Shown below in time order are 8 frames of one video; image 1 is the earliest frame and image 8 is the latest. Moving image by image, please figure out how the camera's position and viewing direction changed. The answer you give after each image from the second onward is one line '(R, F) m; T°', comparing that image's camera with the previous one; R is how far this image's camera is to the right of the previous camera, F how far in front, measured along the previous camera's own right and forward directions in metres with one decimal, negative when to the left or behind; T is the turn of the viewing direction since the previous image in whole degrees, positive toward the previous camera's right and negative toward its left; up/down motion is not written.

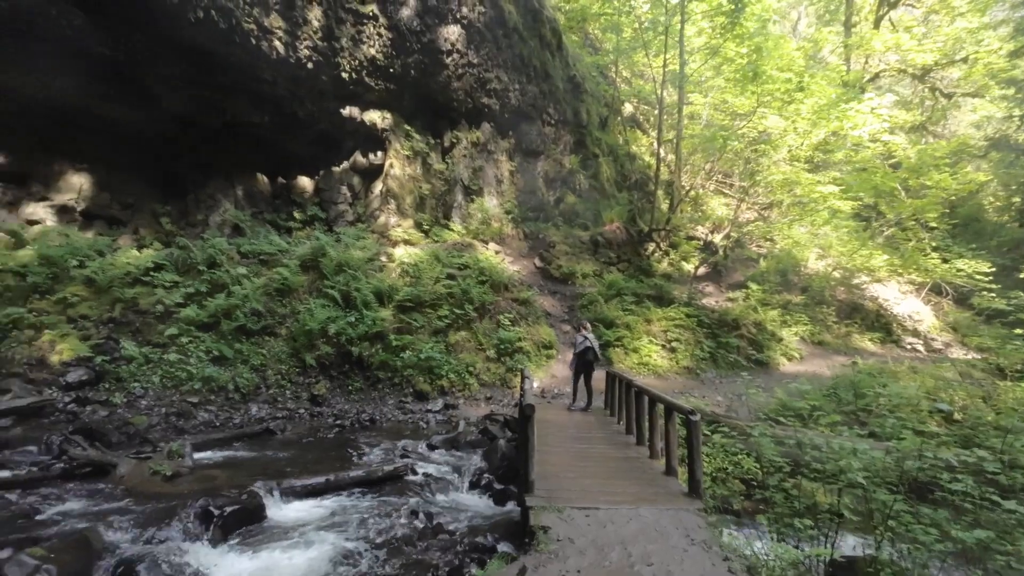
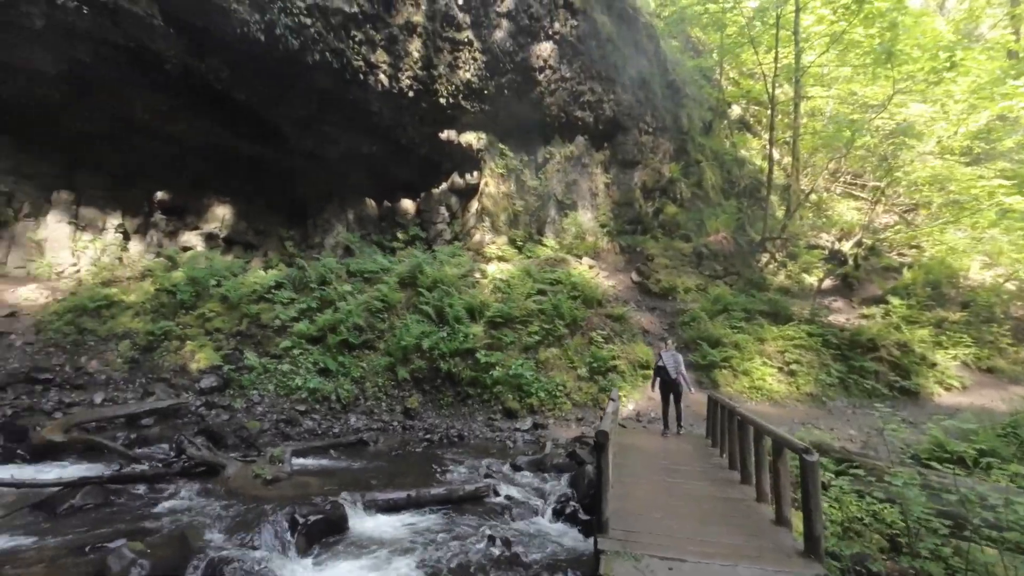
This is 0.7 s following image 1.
(+0.2, +0.3) m; -12°
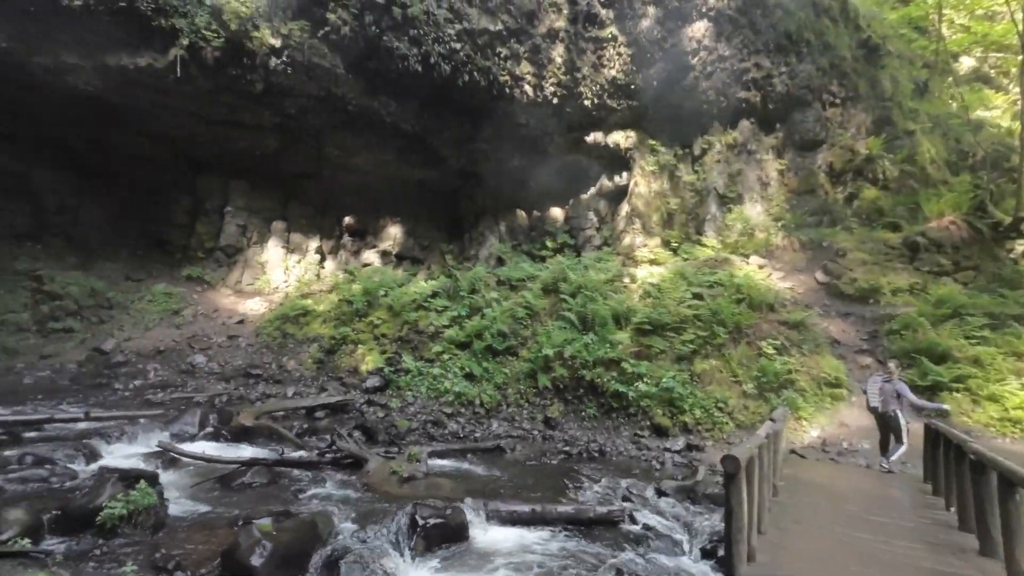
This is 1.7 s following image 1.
(+0.3, +0.5) m; -19°
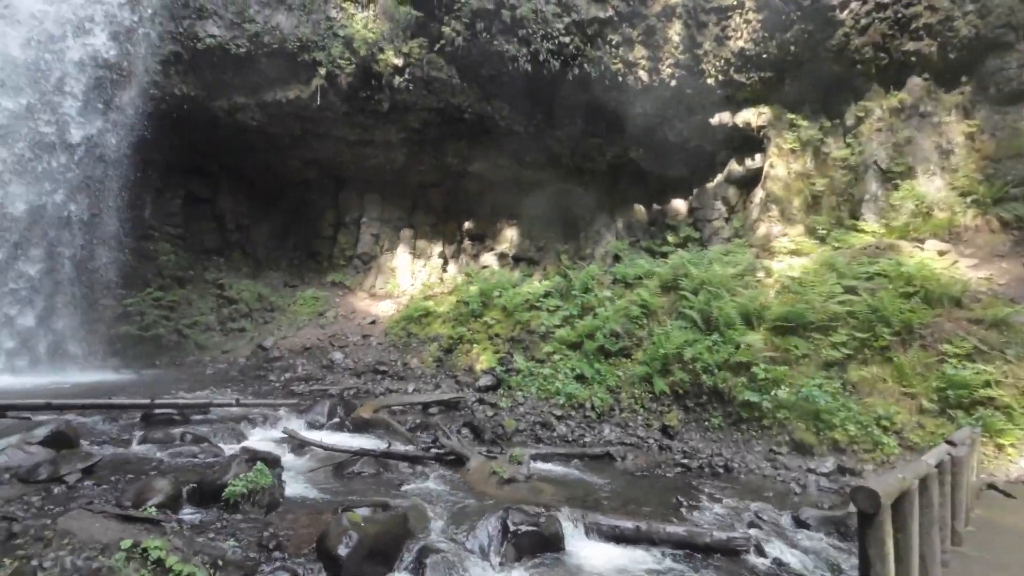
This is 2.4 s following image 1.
(+0.3, +0.4) m; -15°
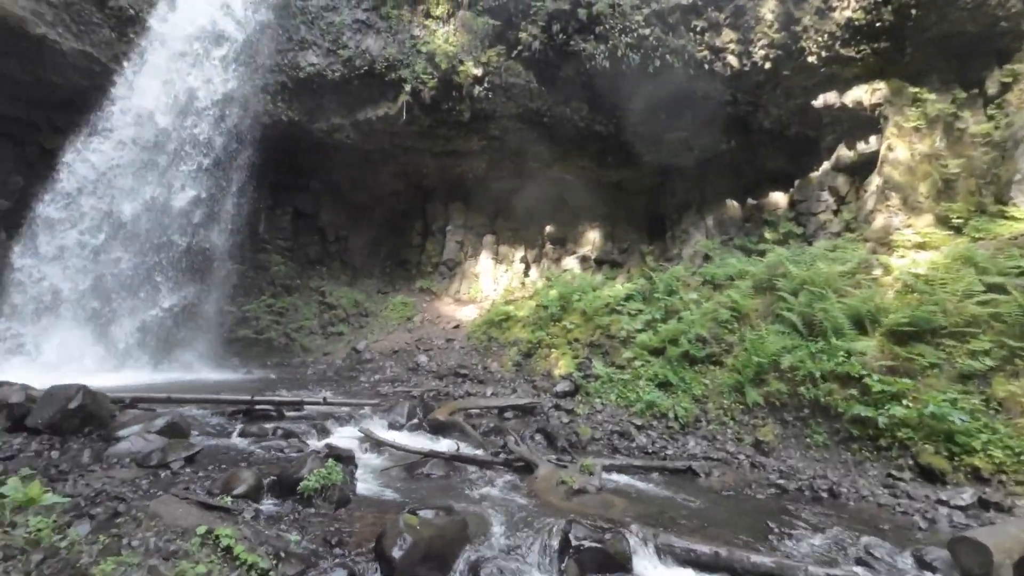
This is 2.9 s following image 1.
(+0.3, +0.2) m; -11°
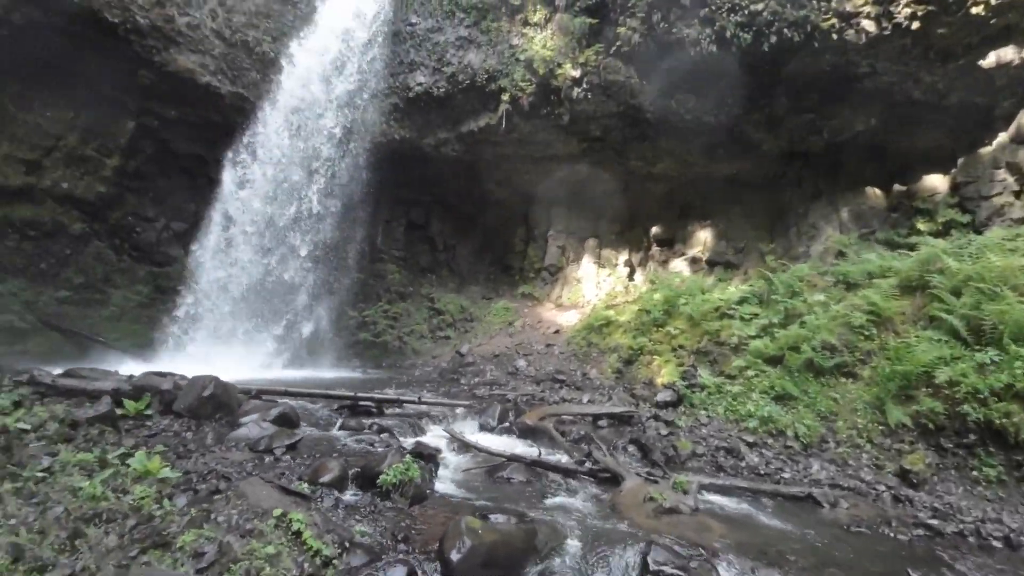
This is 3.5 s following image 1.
(+0.3, +0.3) m; -13°
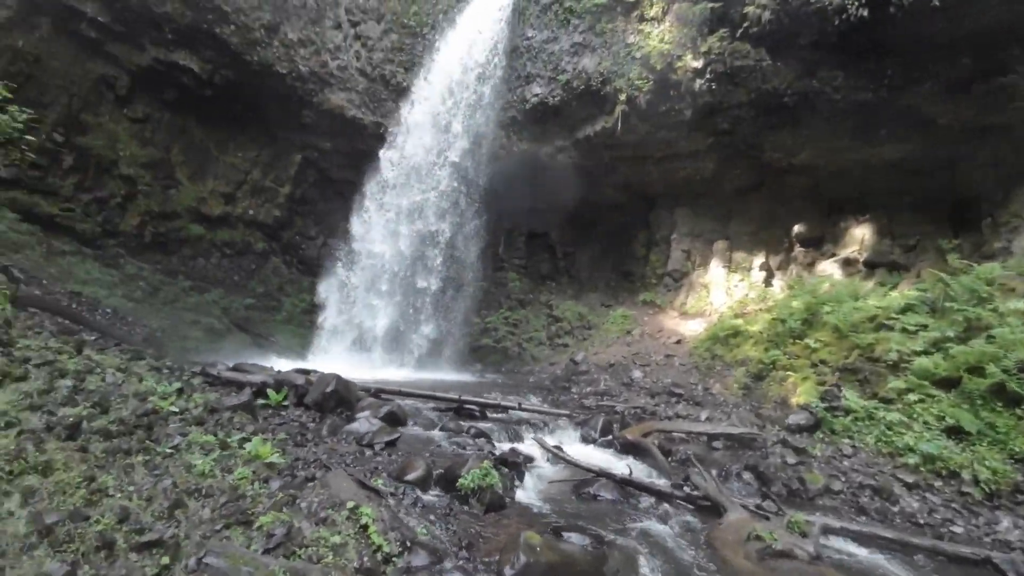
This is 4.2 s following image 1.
(+0.5, +0.2) m; -16°
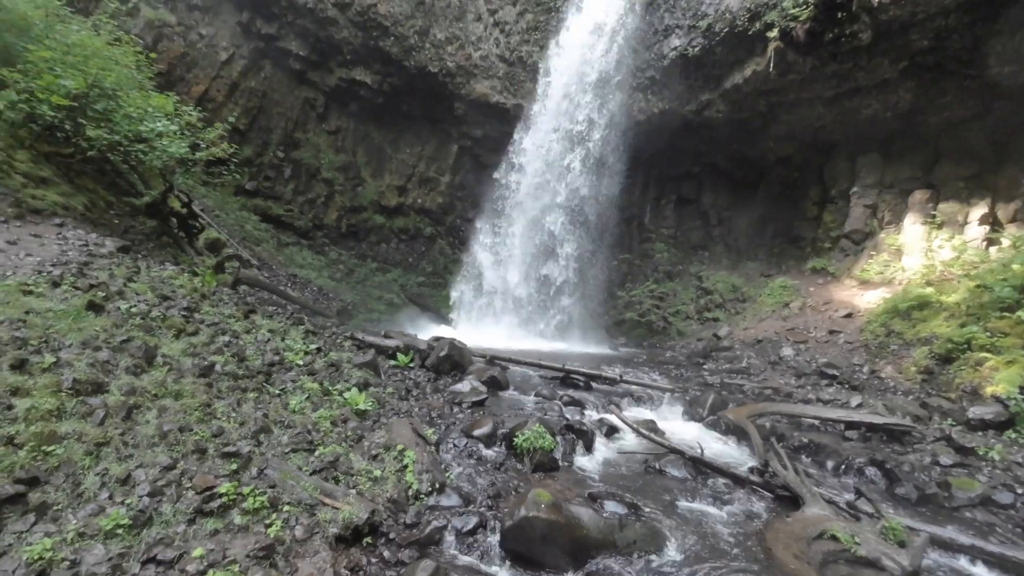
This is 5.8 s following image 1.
(+1.2, +0.1) m; -21°
